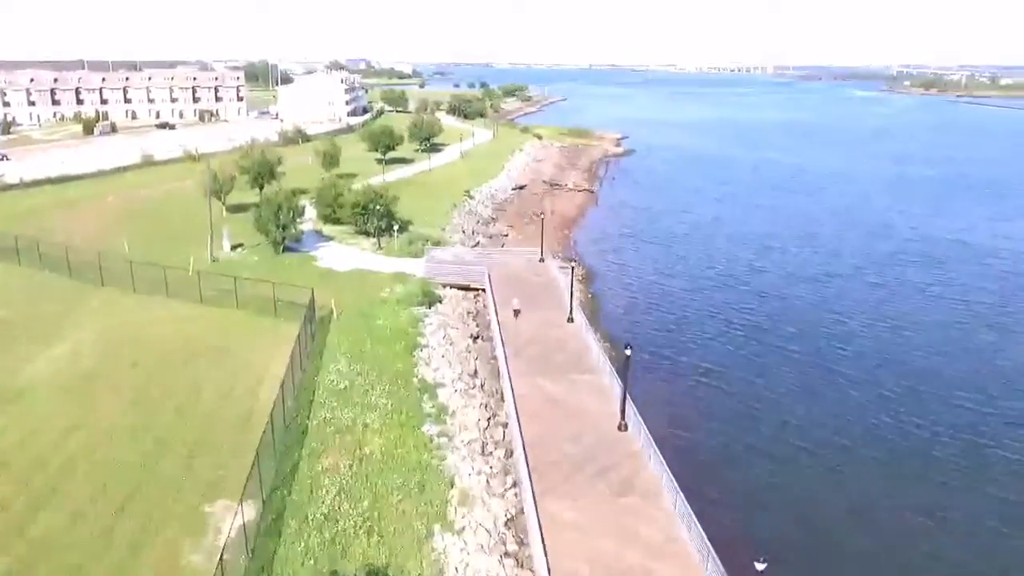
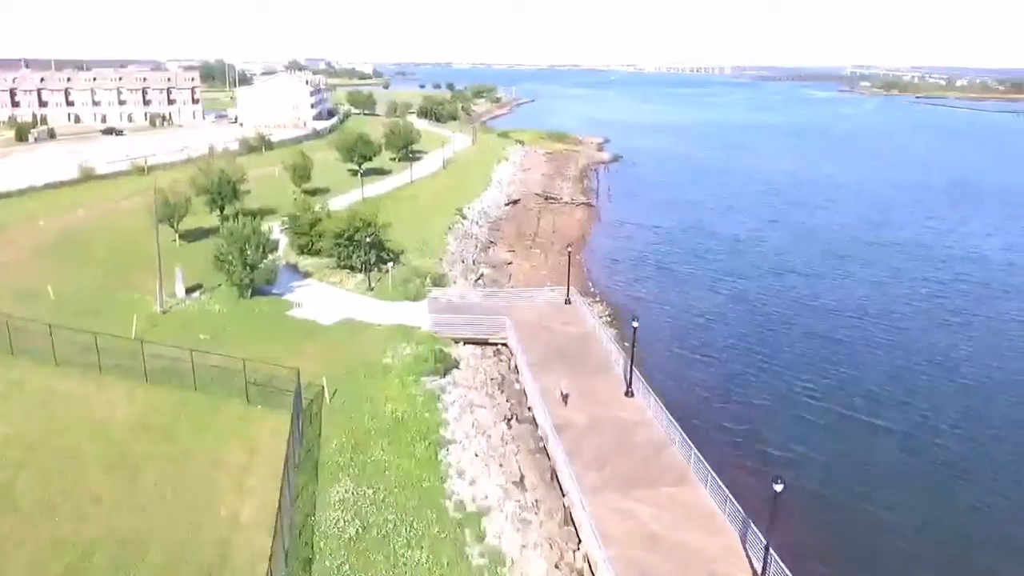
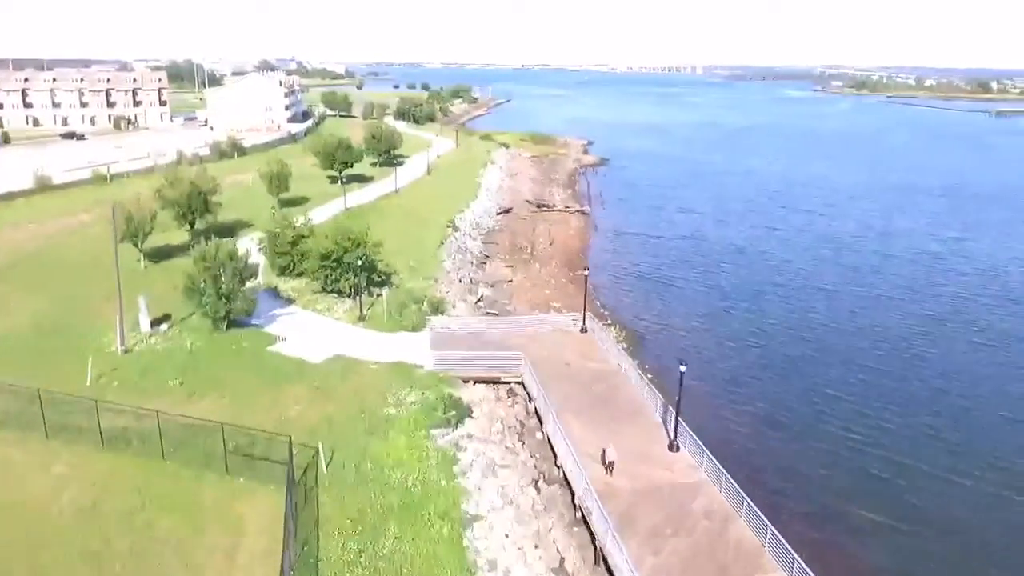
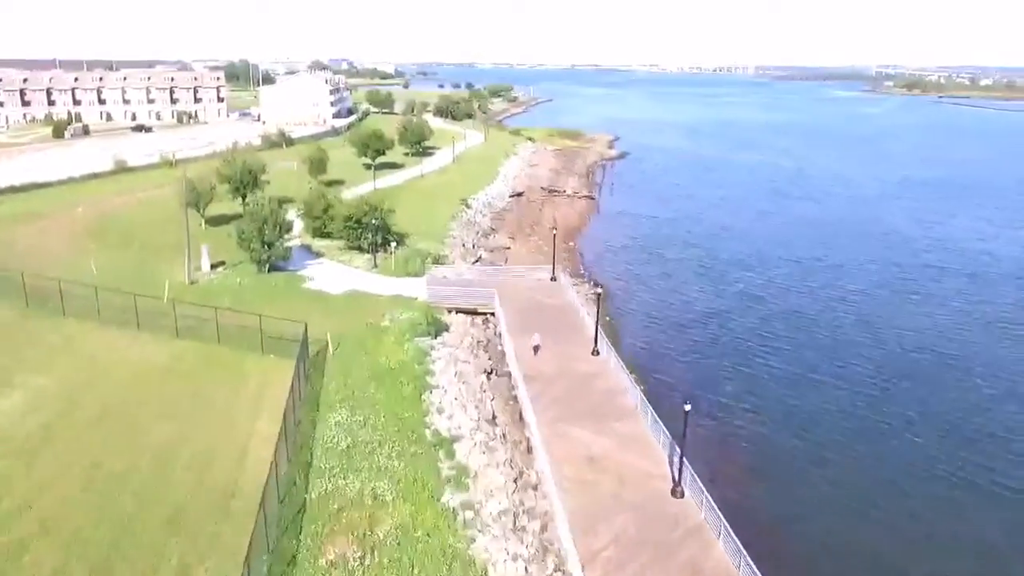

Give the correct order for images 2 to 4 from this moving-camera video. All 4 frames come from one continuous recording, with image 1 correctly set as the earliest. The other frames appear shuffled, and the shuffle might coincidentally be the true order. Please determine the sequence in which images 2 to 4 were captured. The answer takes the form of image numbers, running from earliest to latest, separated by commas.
4, 2, 3
